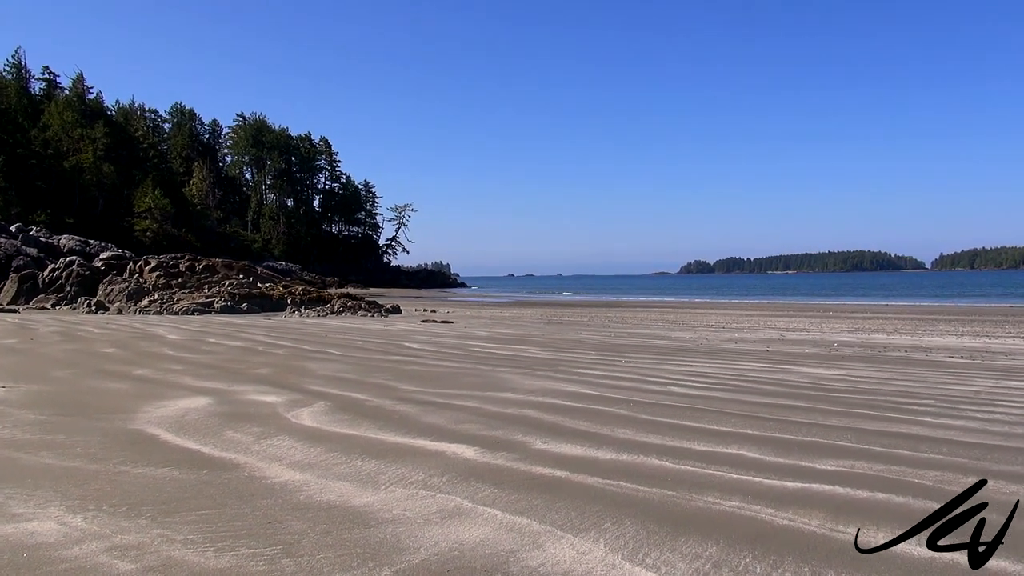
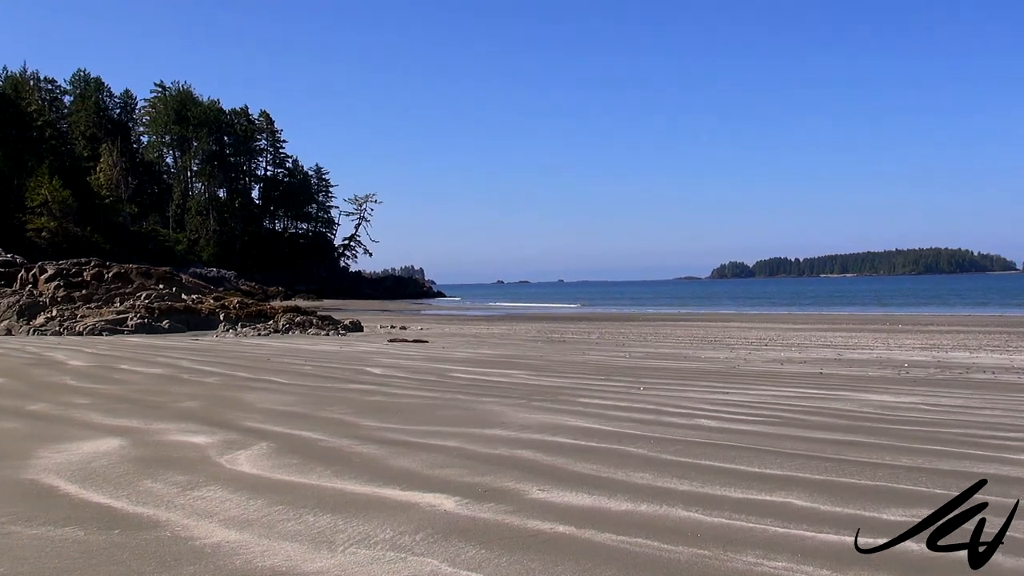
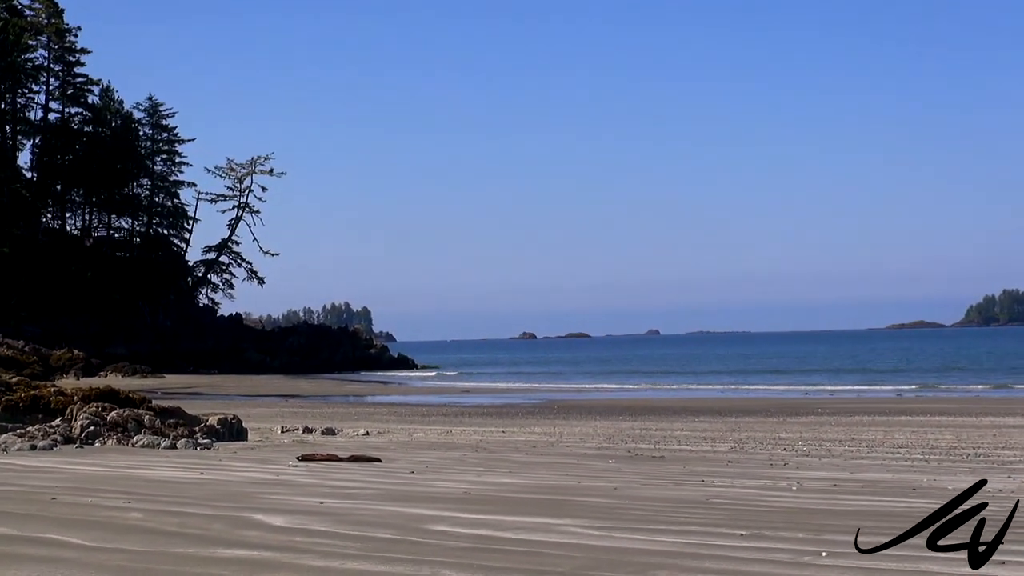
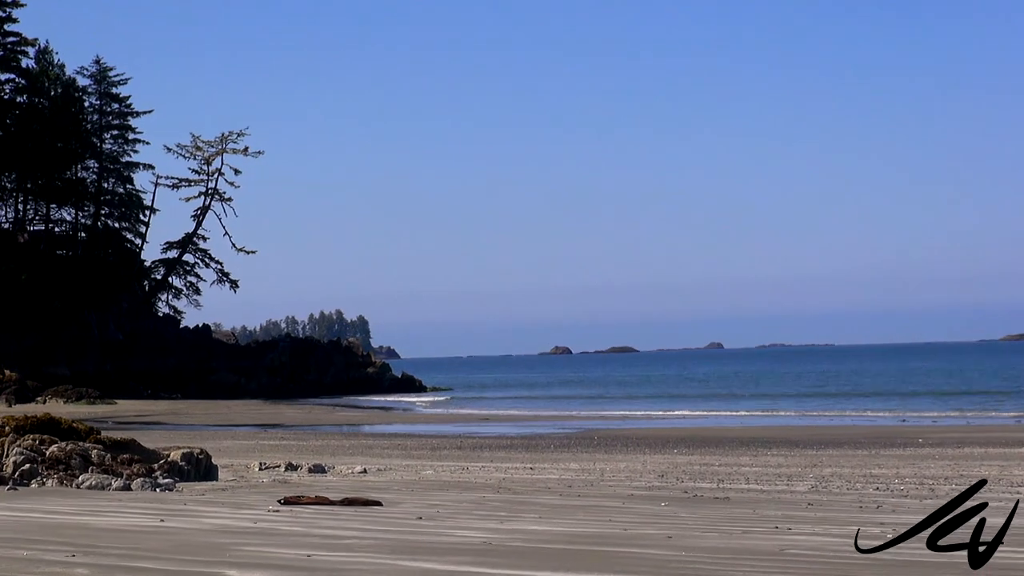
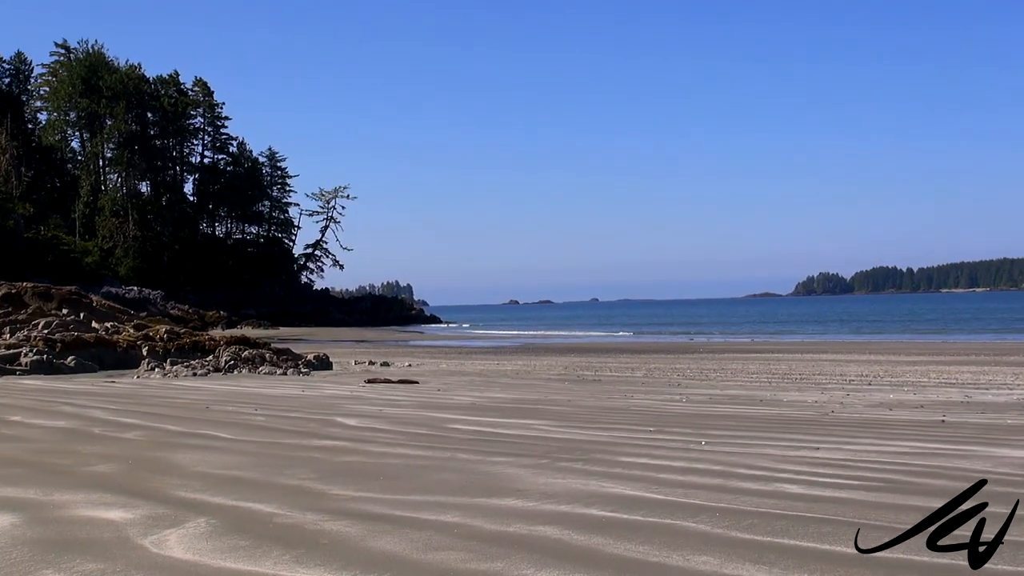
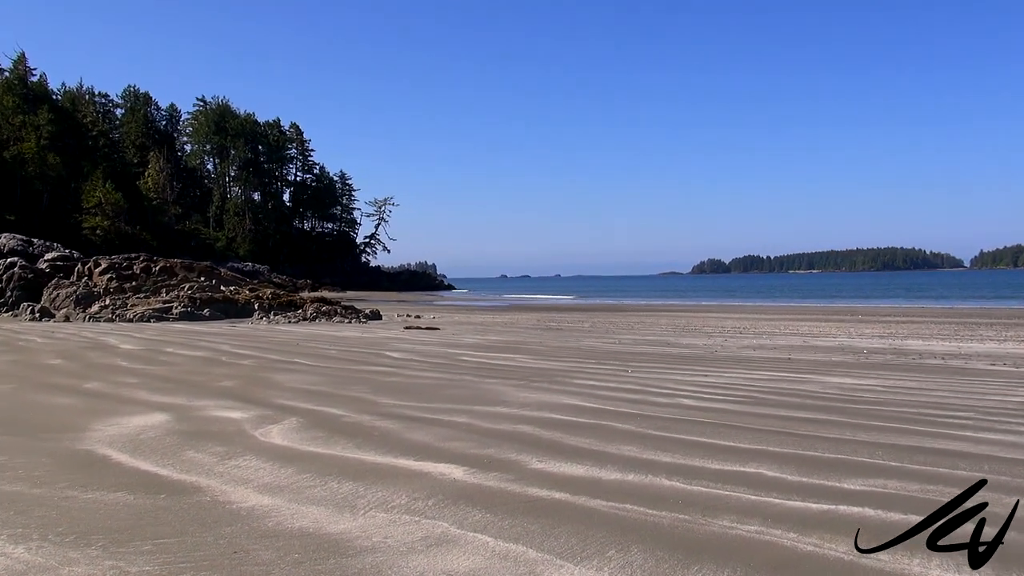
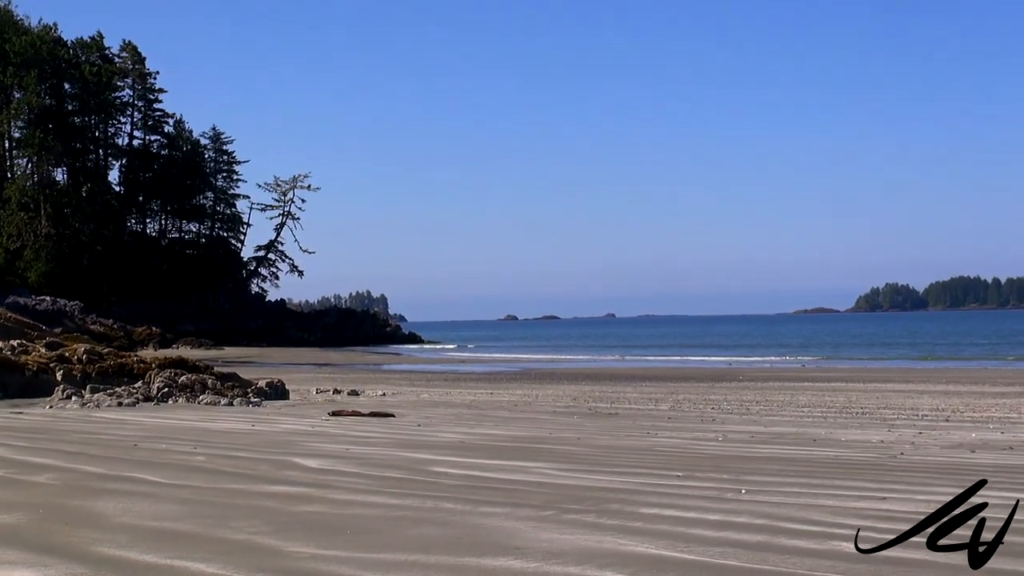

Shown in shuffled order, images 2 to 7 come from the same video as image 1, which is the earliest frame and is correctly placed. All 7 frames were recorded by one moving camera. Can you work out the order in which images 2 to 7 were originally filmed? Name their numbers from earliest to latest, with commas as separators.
6, 2, 5, 7, 3, 4
